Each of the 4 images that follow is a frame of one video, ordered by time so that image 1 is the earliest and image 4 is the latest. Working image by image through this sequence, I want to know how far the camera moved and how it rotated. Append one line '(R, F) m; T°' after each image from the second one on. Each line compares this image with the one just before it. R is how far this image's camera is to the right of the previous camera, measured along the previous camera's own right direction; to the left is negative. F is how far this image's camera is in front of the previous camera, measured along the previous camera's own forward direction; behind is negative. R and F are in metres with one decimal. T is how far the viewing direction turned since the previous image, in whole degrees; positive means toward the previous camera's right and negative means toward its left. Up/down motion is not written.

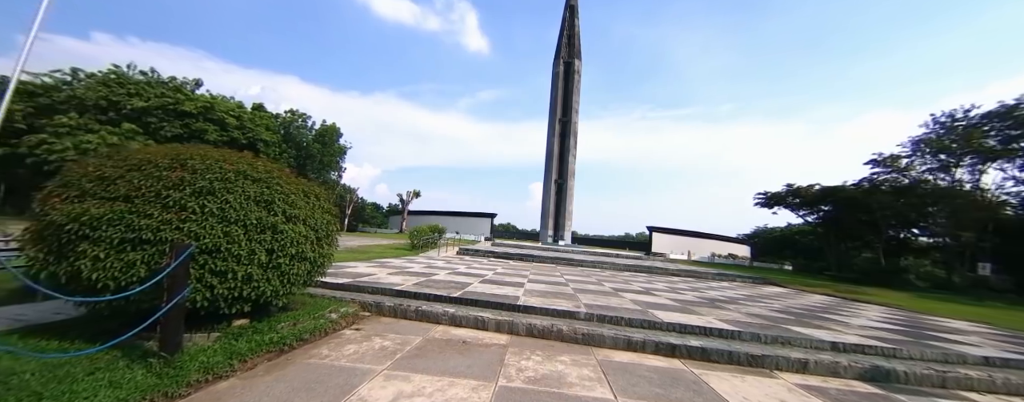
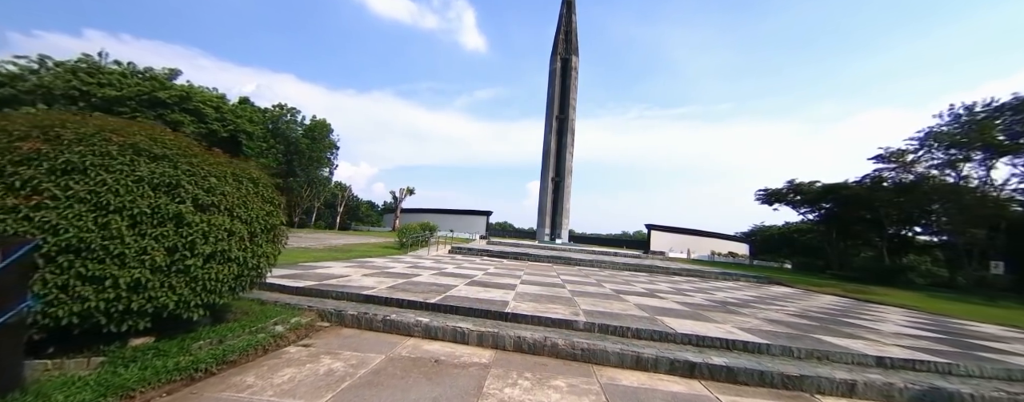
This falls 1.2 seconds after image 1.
(+0.2, +0.9) m; 0°
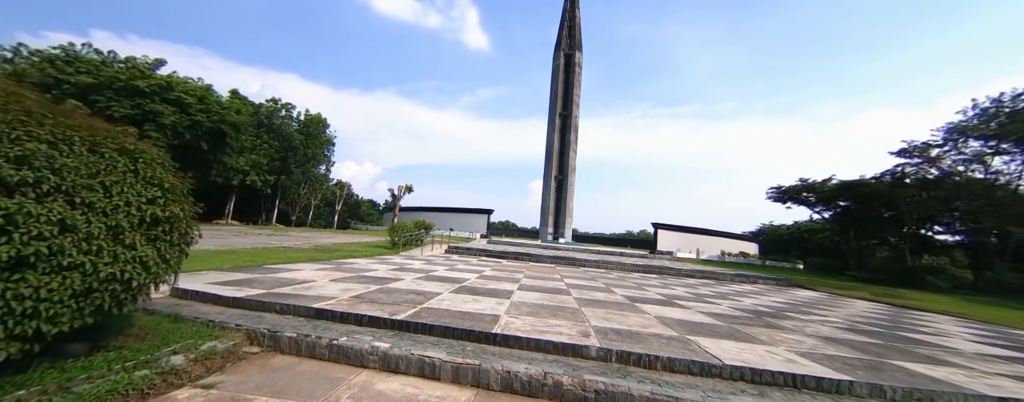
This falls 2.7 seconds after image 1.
(+0.2, +1.2) m; -1°
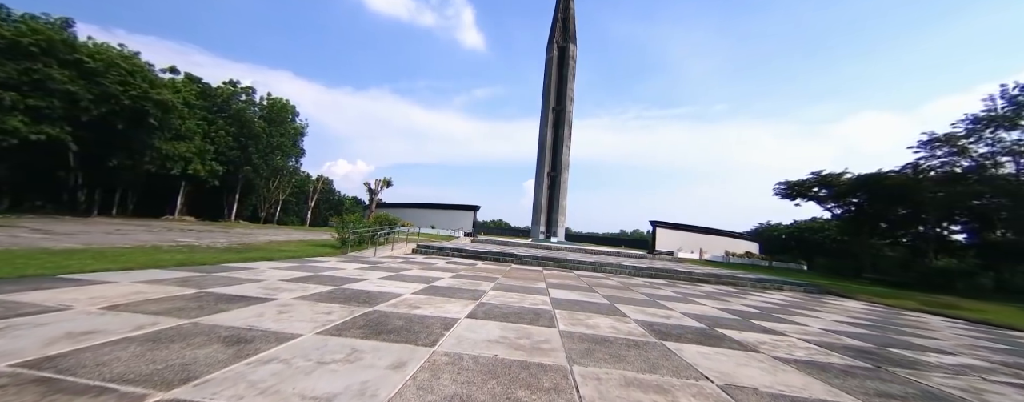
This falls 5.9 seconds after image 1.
(+0.6, +2.8) m; +1°
